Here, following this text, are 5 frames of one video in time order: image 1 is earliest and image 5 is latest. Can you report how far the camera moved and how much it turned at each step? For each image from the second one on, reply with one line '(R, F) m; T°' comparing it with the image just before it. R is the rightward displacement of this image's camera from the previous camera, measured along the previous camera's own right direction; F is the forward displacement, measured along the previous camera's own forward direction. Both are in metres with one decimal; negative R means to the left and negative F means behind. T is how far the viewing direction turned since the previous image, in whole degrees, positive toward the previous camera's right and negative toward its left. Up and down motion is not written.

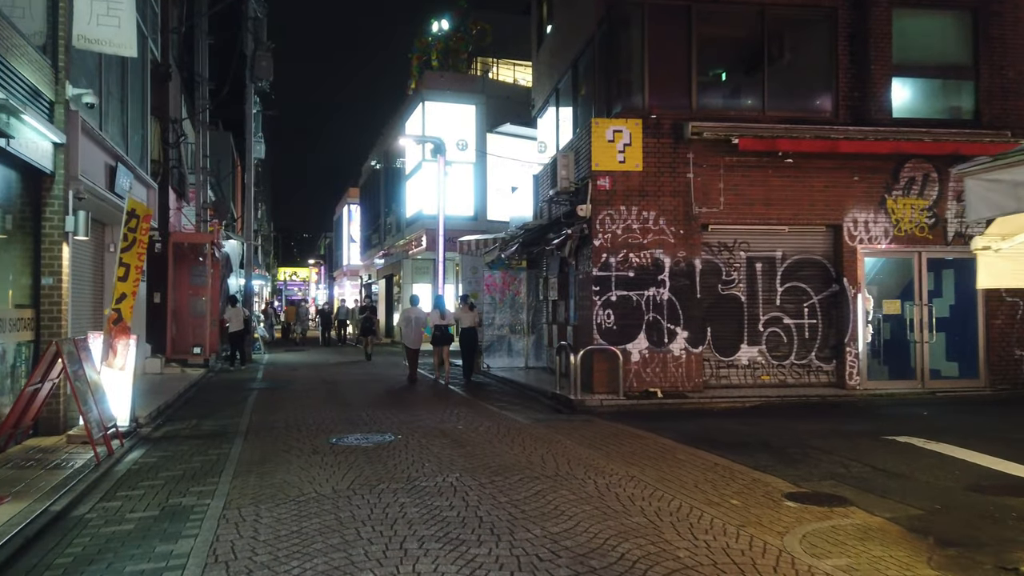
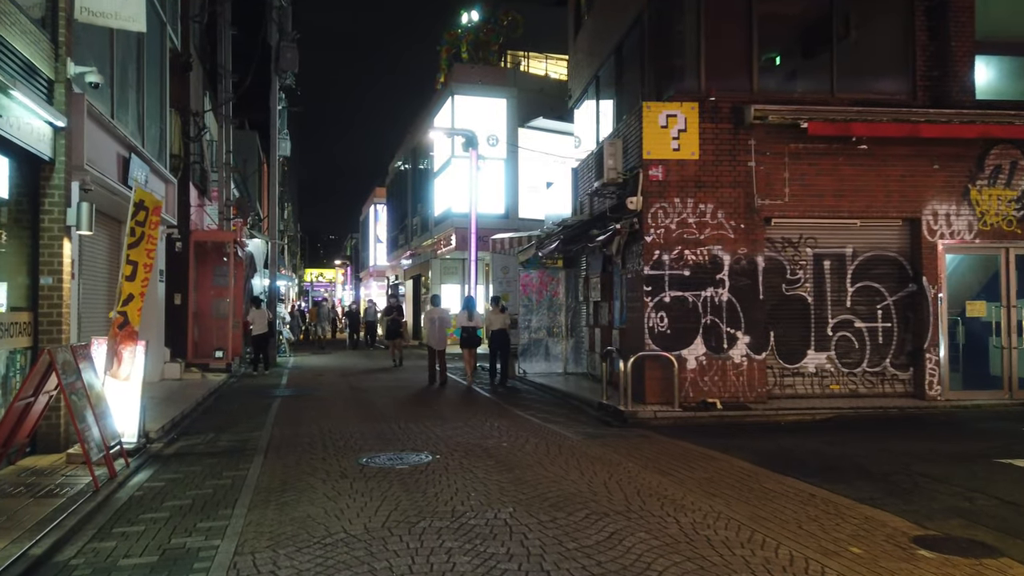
(-0.3, +1.1) m; -2°
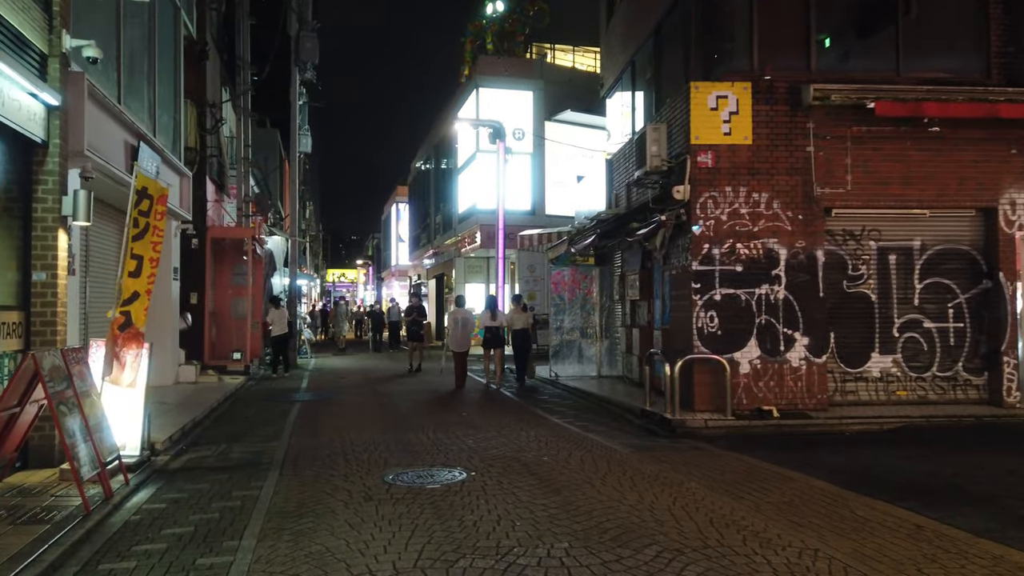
(-0.2, +0.9) m; -2°
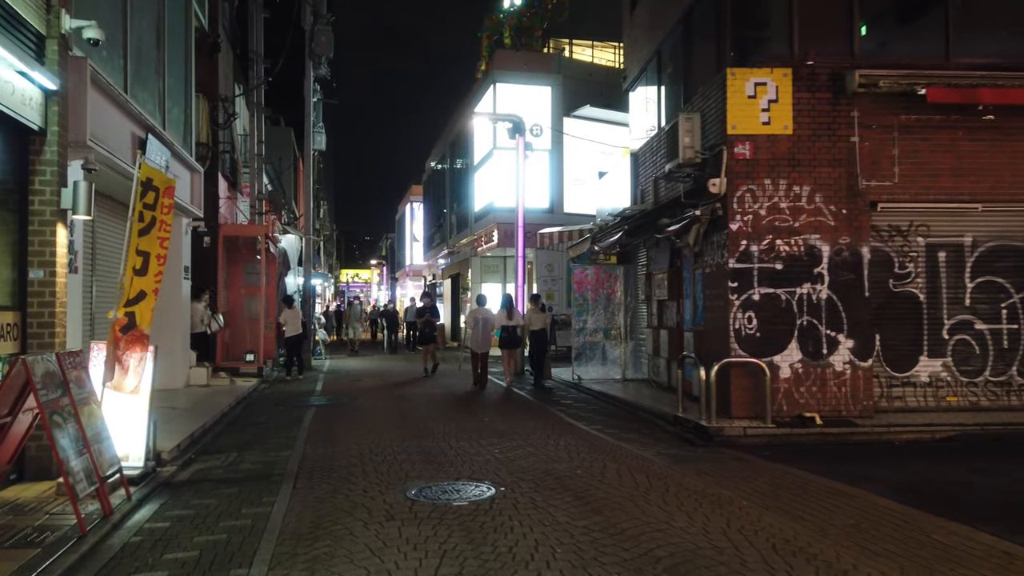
(-0.2, +0.6) m; -1°
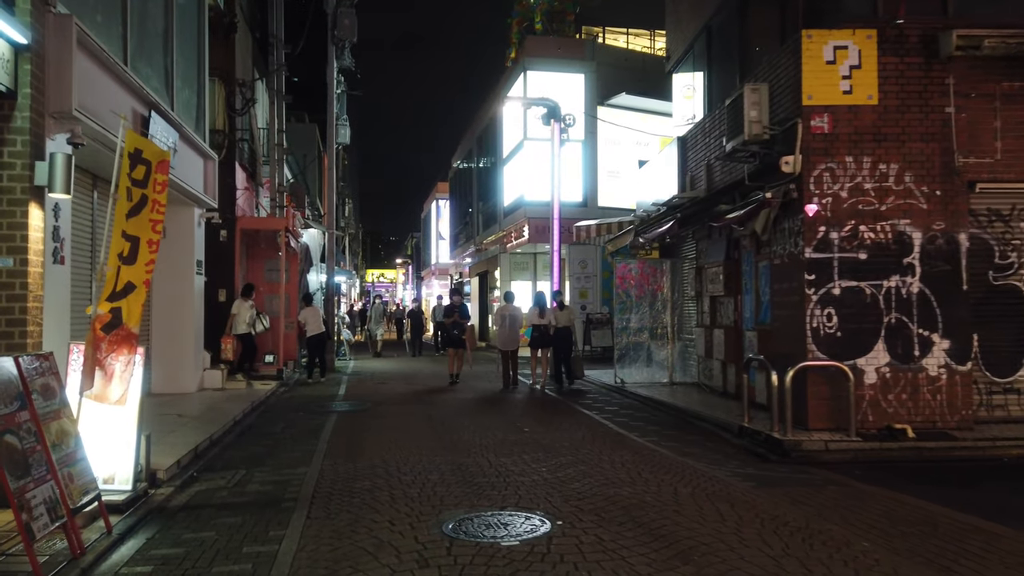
(-0.3, +1.2) m; -2°
